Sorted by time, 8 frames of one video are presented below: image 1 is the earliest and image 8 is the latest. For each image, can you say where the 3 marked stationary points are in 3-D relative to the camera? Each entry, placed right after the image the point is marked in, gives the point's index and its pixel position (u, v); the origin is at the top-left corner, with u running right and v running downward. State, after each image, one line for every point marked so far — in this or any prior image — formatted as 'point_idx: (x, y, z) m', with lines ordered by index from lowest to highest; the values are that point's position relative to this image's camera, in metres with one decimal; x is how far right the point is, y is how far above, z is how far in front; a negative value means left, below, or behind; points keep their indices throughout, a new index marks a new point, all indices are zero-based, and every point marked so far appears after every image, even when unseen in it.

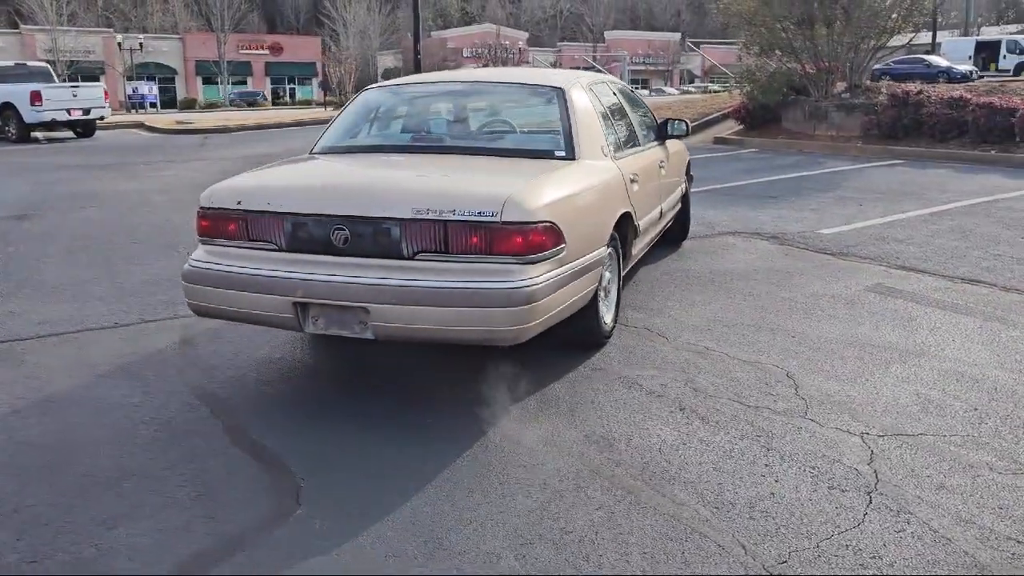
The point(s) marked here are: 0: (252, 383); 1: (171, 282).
0: (-1.3, -0.5, +4.5) m
1: (-2.7, 0.0, +6.7) m
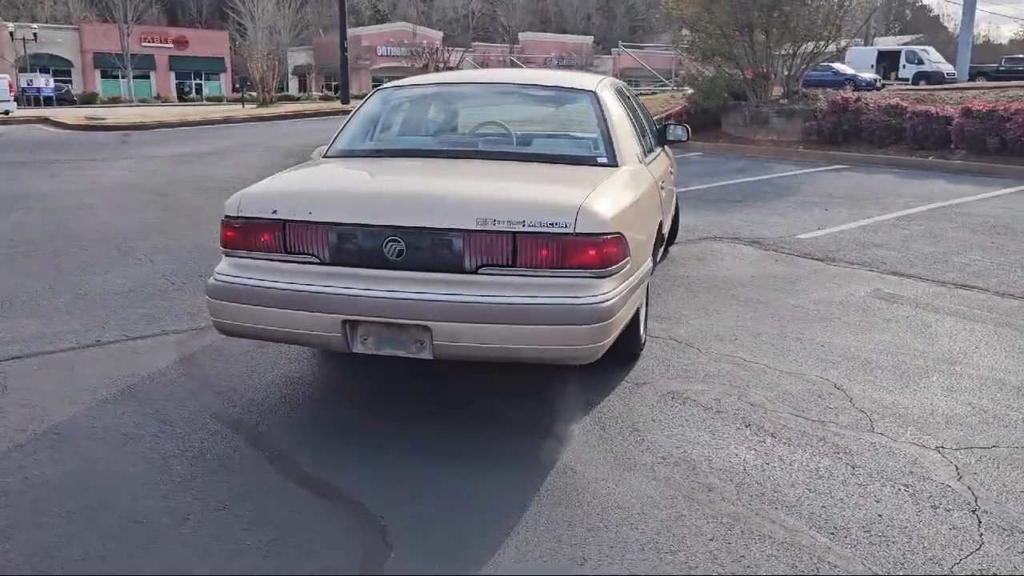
0: (-1.1, -0.6, +4.1) m
1: (-2.7, 0.0, +6.2) m
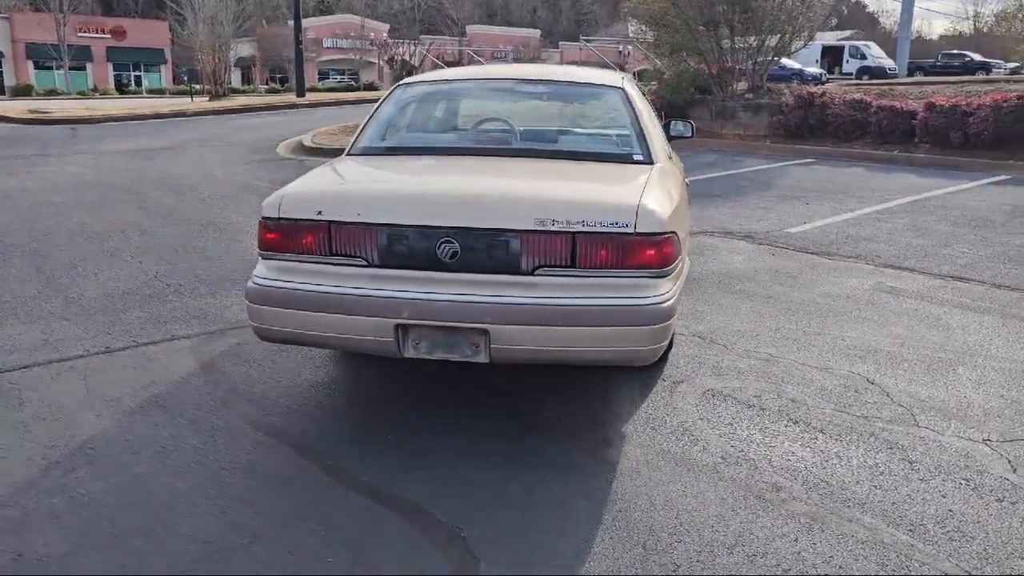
0: (-0.9, -0.6, +4.0) m
1: (-2.6, -0.1, +5.9) m
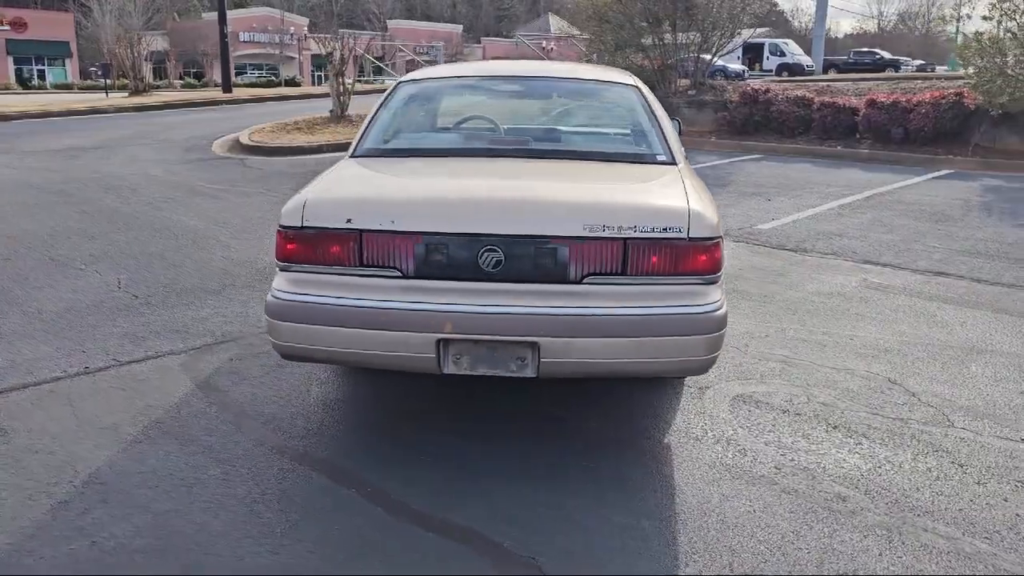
0: (-0.7, -0.6, +3.7) m
1: (-2.6, -0.1, +5.5) m
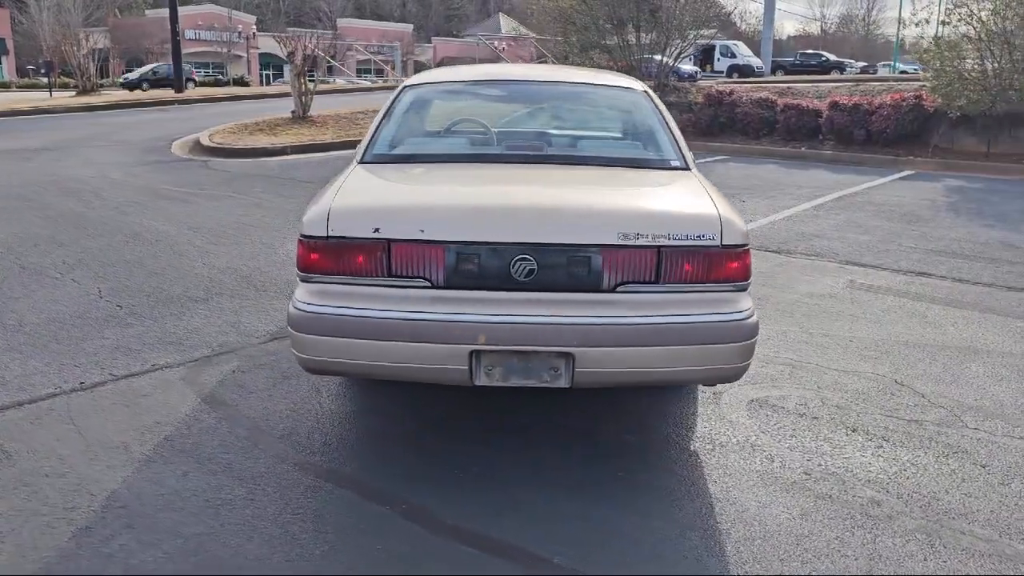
0: (-0.6, -0.7, +3.6) m
1: (-2.6, -0.2, +5.3) m
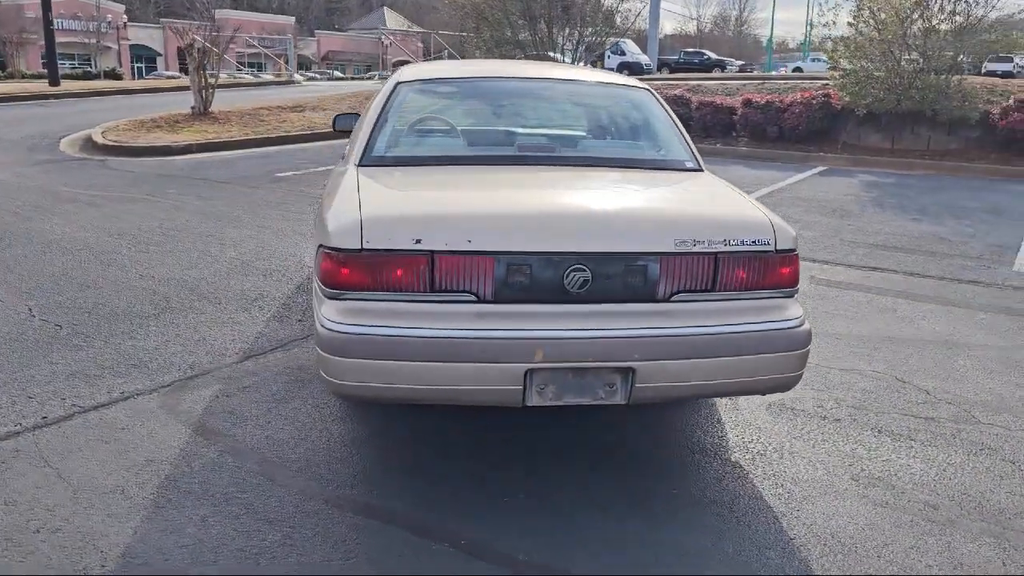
0: (-0.5, -0.8, +3.3) m
1: (-2.7, -0.3, +4.7) m
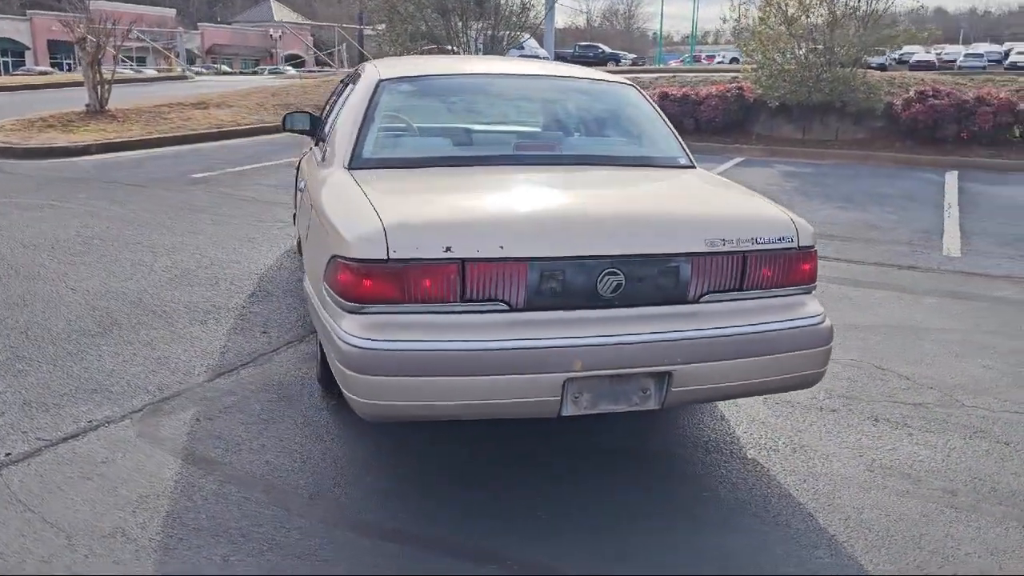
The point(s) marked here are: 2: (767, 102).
0: (-0.4, -0.8, +3.2) m
1: (-2.8, -0.4, +4.3) m
2: (+4.1, +3.0, +13.7) m
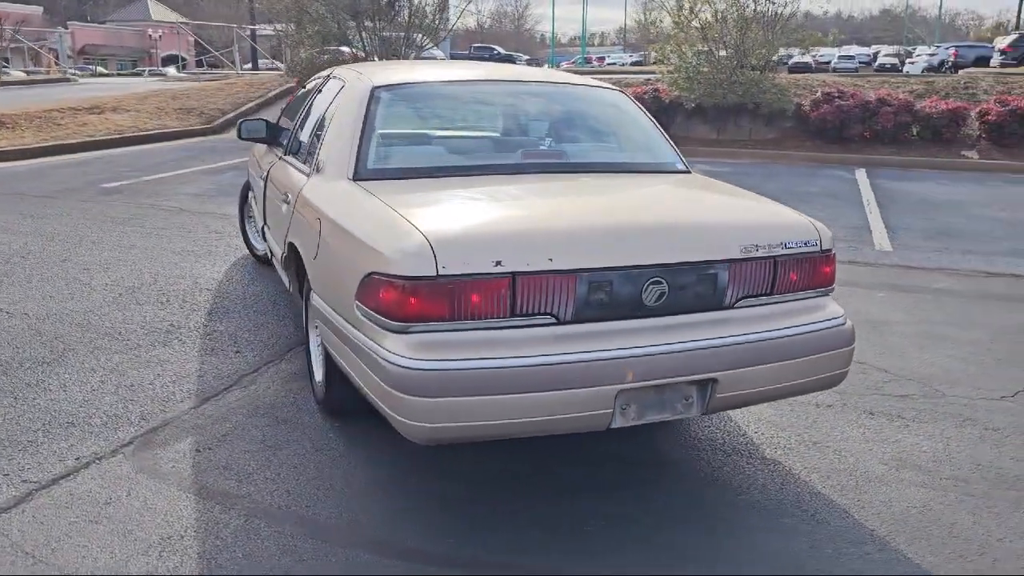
0: (-0.2, -0.8, +3.1) m
1: (-2.7, -0.6, +3.8) m
2: (+2.8, +3.1, +14.0) m
